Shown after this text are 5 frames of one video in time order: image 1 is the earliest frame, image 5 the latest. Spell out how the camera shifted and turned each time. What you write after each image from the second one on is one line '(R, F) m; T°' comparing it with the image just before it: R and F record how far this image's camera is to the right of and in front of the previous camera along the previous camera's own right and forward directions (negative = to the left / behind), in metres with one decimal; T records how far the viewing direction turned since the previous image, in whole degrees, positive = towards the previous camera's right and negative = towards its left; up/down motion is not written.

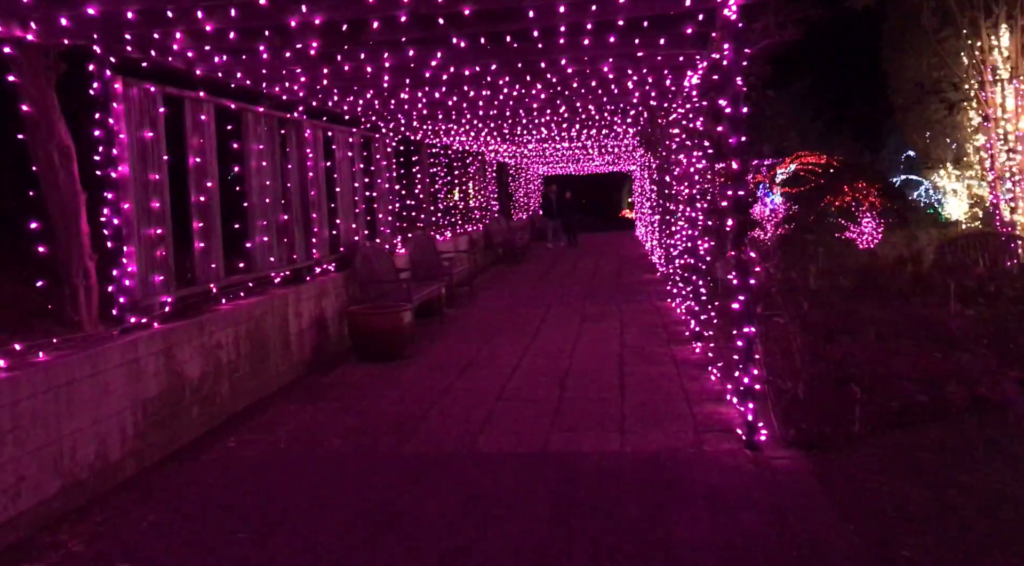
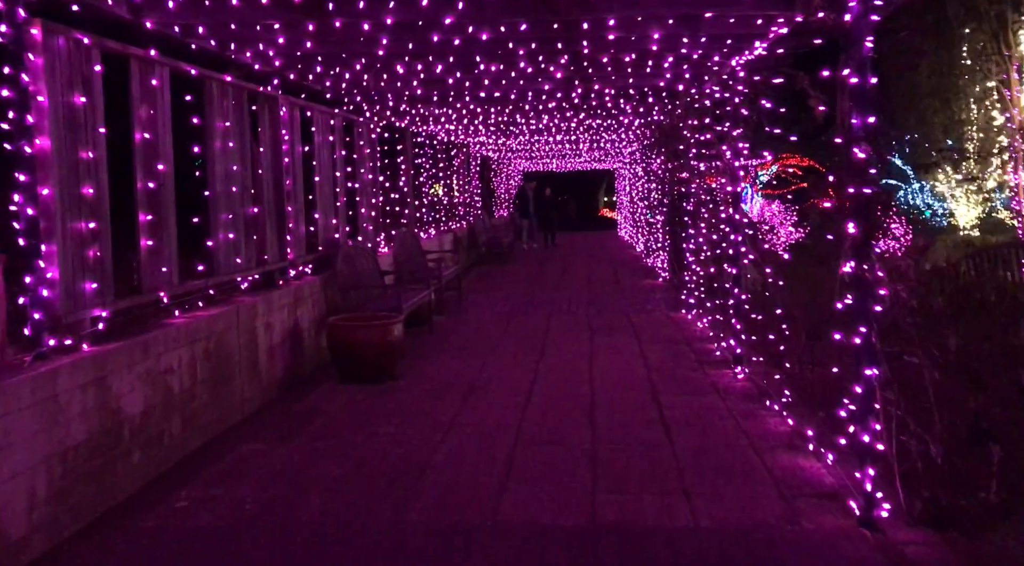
(-0.3, +1.1) m; +2°
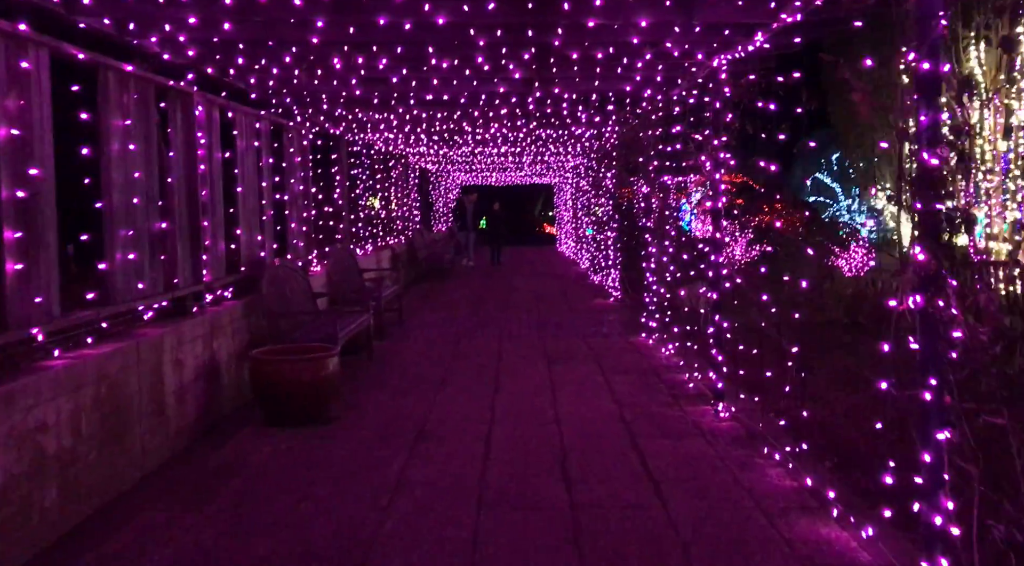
(-0.1, +0.8) m; +5°
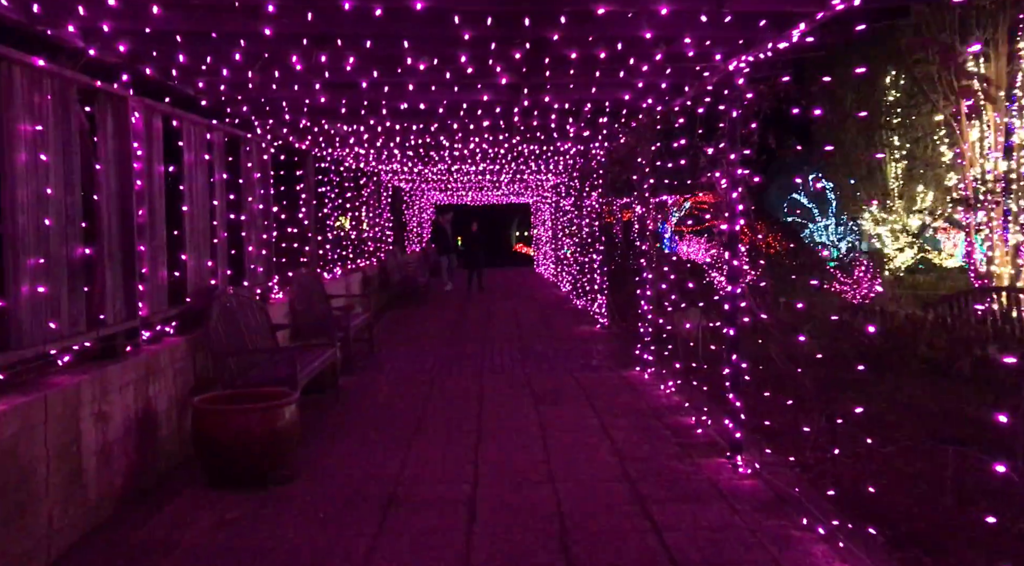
(-0.1, +0.8) m; +2°
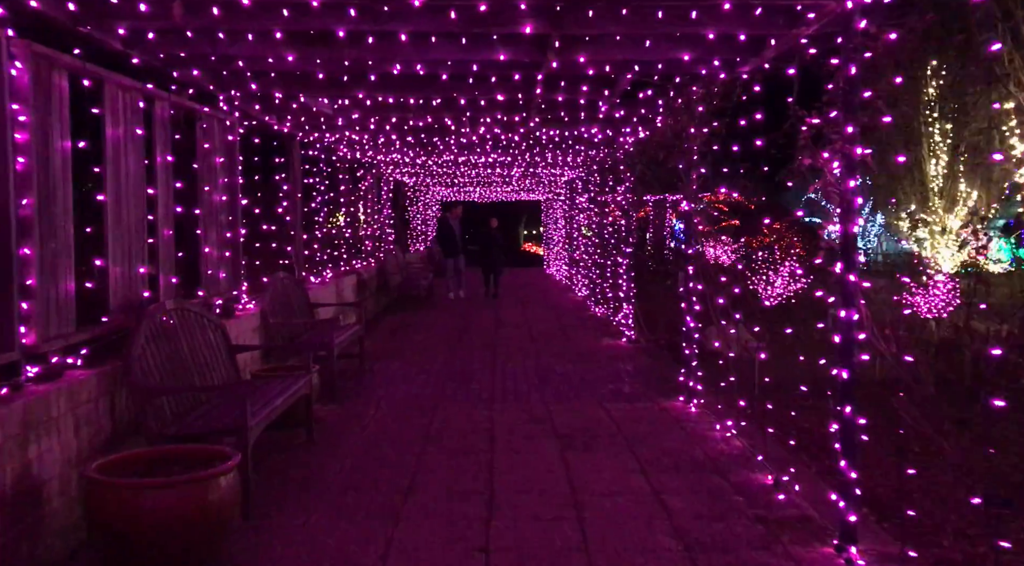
(-0.1, +1.4) m; 0°
